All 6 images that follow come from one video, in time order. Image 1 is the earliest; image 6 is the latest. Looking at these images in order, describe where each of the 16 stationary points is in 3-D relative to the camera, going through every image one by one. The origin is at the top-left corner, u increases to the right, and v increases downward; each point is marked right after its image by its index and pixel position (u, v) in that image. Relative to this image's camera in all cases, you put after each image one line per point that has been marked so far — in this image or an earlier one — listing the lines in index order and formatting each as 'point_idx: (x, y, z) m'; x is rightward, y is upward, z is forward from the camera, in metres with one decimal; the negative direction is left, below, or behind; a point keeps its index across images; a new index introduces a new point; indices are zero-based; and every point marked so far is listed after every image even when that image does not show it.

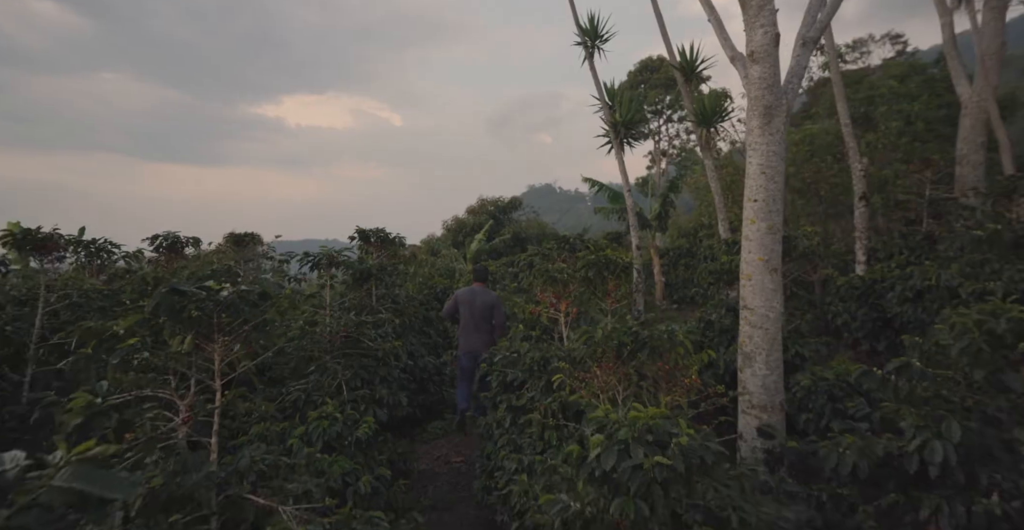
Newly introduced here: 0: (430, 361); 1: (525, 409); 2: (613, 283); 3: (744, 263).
0: (-1.0, -1.2, +7.0) m
1: (+0.1, -1.2, +4.6) m
2: (+0.9, -0.2, +4.8) m
3: (+1.8, 0.0, +4.3) m
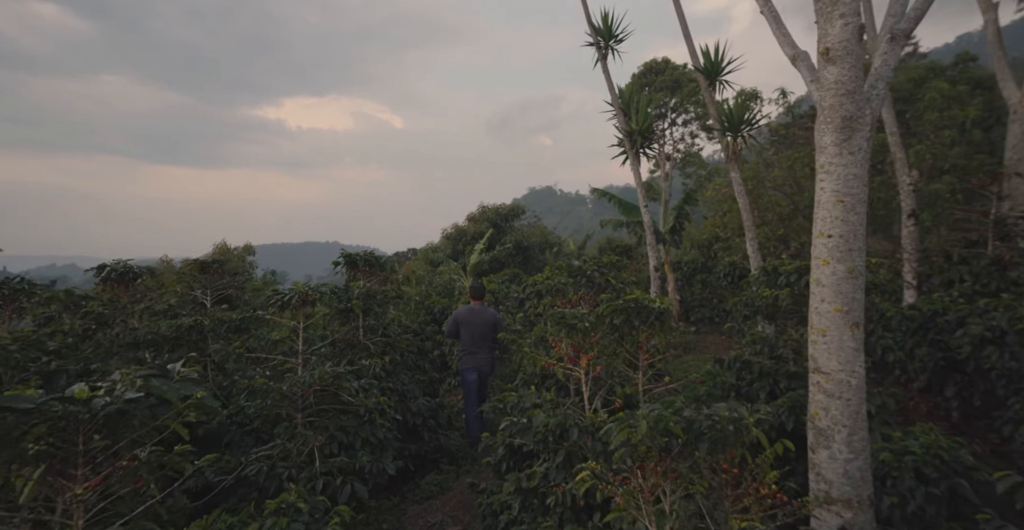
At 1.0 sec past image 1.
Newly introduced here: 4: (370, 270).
0: (-1.0, -1.6, +6.1) m
1: (+0.2, -1.5, +3.7) m
2: (+1.0, -0.5, +3.9) m
3: (+1.9, -0.3, +3.4) m
4: (-1.9, -0.1, +7.2) m
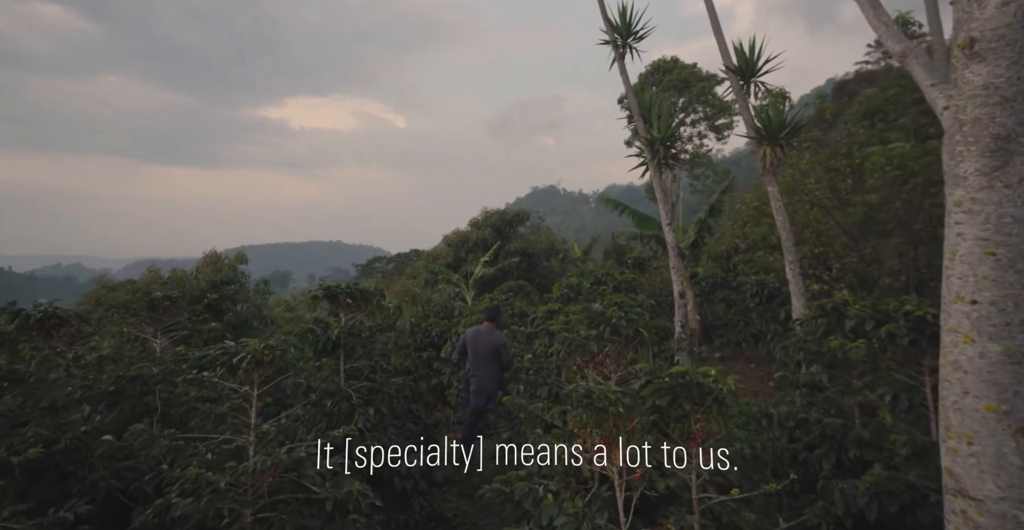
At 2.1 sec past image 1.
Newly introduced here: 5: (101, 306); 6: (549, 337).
0: (-0.9, -1.9, +5.2) m
1: (+0.2, -1.9, +2.7) m
2: (+1.0, -0.8, +3.0) m
3: (+1.9, -0.6, +2.4) m
4: (-1.8, -0.5, +6.2) m
5: (-11.8, -1.1, +15.7) m
6: (+0.4, -0.8, +6.3) m
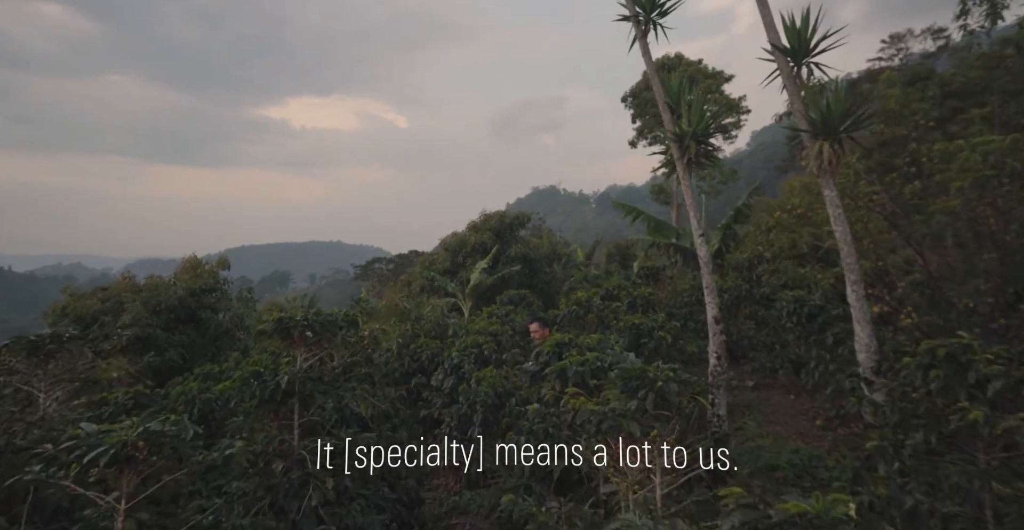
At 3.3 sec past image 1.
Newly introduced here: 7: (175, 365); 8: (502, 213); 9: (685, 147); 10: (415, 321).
0: (-0.9, -2.1, +3.9) m
1: (+0.2, -2.1, +1.5) m
2: (+1.0, -1.0, +1.7) m
3: (+1.9, -0.9, +1.2) m
4: (-1.8, -0.7, +4.9) m
5: (-11.8, -1.4, +14.4) m
6: (+0.4, -1.0, +5.0) m
7: (-8.4, -2.5, +13.9) m
8: (-0.4, +1.9, +20.0) m
9: (+2.0, +1.4, +6.4) m
10: (-1.8, -1.1, +10.3) m
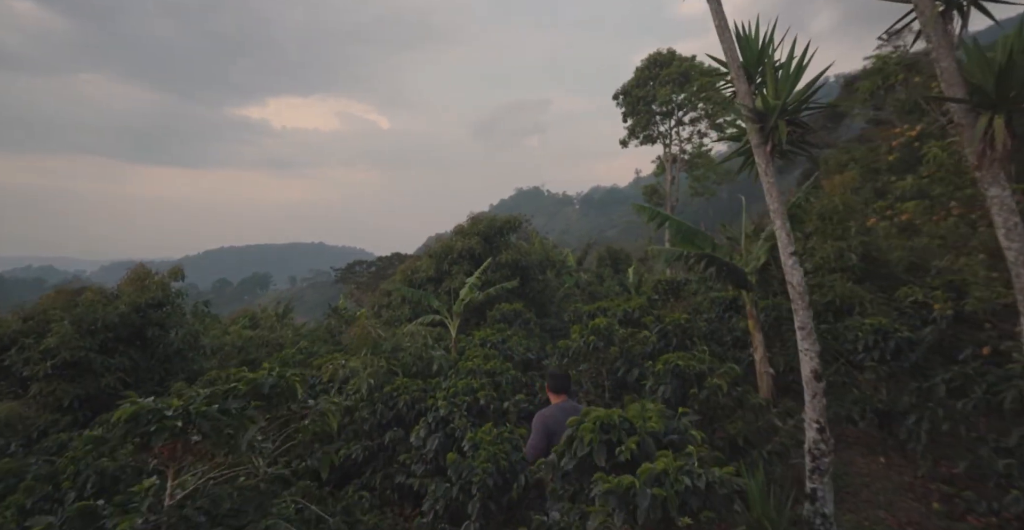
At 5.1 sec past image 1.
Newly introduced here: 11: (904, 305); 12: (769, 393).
0: (-0.7, -2.4, +2.0) m
1: (+0.5, -2.3, -0.4) m
2: (+1.3, -1.3, -0.2) m
3: (+2.2, -1.1, -0.7) m
4: (-1.7, -0.9, +3.0) m
5: (-11.9, -1.6, +12.2) m
6: (+0.6, -1.3, +3.1) m
7: (-8.6, -2.8, +11.7) m
8: (-0.7, +1.6, +18.0) m
9: (+2.1, +1.2, +4.6) m
10: (-1.8, -1.3, +8.3) m
11: (+4.9, -0.5, +6.9) m
12: (+3.8, -1.9, +8.0) m
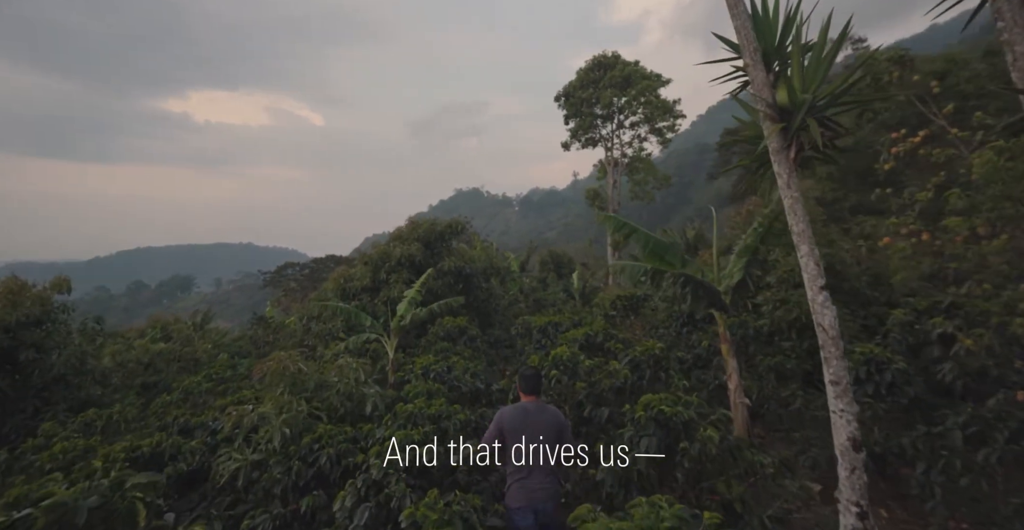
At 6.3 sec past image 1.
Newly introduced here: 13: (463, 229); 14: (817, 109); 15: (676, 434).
0: (-0.7, -2.6, +0.7) m
1: (+0.8, -2.6, -1.5) m
2: (+1.5, -1.5, -1.2) m
3: (+2.5, -1.3, -1.6) m
4: (-1.8, -1.2, +1.6) m
5: (-12.9, -1.9, +9.6) m
6: (+0.4, -1.5, +2.0) m
7: (-9.6, -3.0, +9.5) m
8: (-2.4, +1.3, +16.7) m
9: (+1.8, +0.9, +3.6) m
10: (-2.5, -1.6, +6.9) m
11: (+4.4, -0.8, +6.2) m
12: (+3.1, -2.1, +7.2) m
13: (-1.5, +1.1, +17.3) m
14: (+2.0, +1.1, +3.6) m
15: (+1.5, -1.5, +5.0) m
